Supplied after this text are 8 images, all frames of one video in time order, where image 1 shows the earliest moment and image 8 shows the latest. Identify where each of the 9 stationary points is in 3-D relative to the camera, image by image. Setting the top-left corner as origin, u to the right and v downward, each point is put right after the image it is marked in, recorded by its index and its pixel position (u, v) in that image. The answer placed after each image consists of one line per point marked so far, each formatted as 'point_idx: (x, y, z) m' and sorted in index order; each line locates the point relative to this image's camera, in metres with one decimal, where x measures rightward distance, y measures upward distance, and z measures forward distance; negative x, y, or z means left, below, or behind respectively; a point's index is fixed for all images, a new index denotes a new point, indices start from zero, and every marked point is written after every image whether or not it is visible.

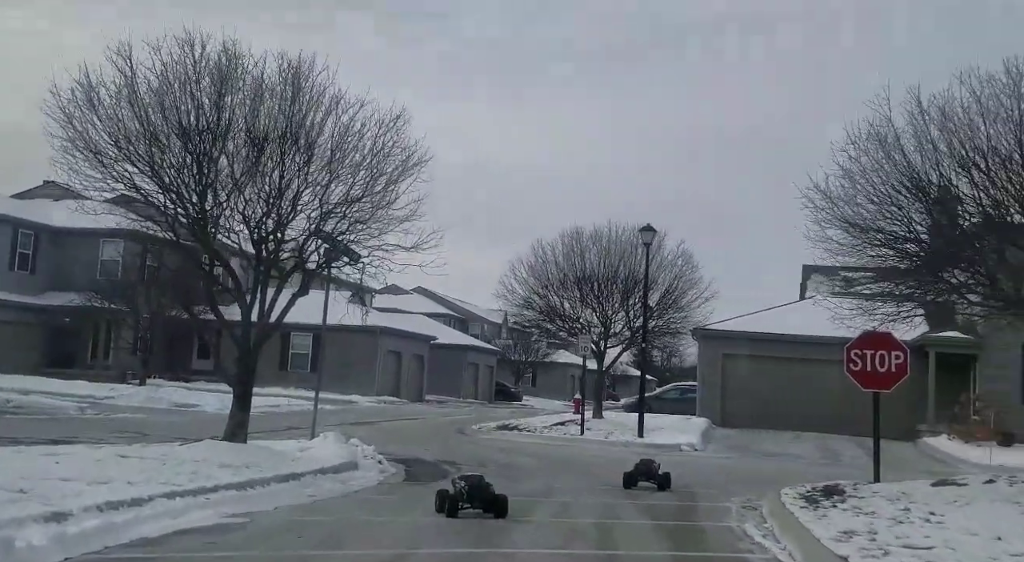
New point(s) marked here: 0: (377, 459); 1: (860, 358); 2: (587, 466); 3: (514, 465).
0: (-1.9, -2.5, +15.4) m
1: (+4.6, -1.0, +14.2) m
2: (+1.4, -3.4, +19.9) m
3: (0.0, -3.3, +19.2) m
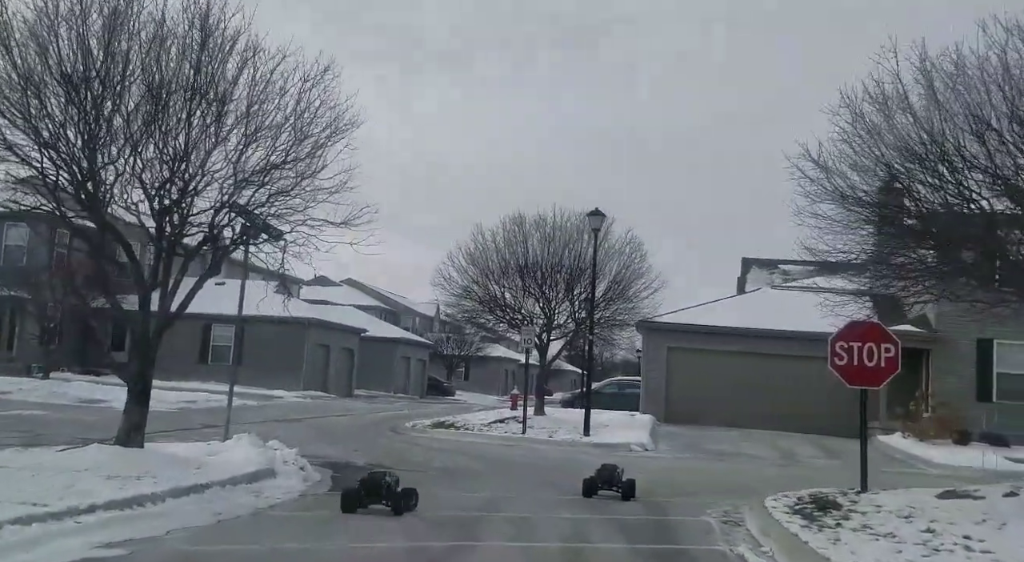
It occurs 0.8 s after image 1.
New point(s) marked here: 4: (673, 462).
0: (-2.7, -2.3, +13.5) m
1: (+3.9, -0.8, +12.7) m
2: (+0.3, -3.2, +18.1) m
3: (-1.0, -3.0, +17.4) m
4: (+2.9, -3.4, +20.1) m
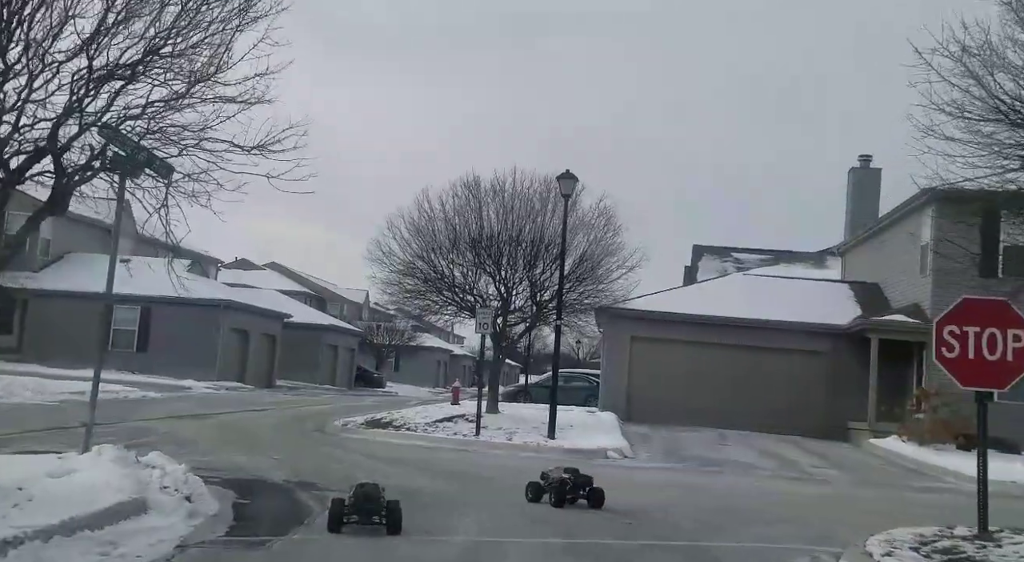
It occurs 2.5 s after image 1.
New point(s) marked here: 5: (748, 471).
0: (-2.9, -1.8, +9.6) m
1: (+3.8, -0.5, +9.1) m
2: (-0.2, -2.7, +14.4) m
3: (-1.4, -2.6, +13.6) m
4: (+2.2, -3.0, +16.5) m
5: (+3.8, -3.1, +17.5) m
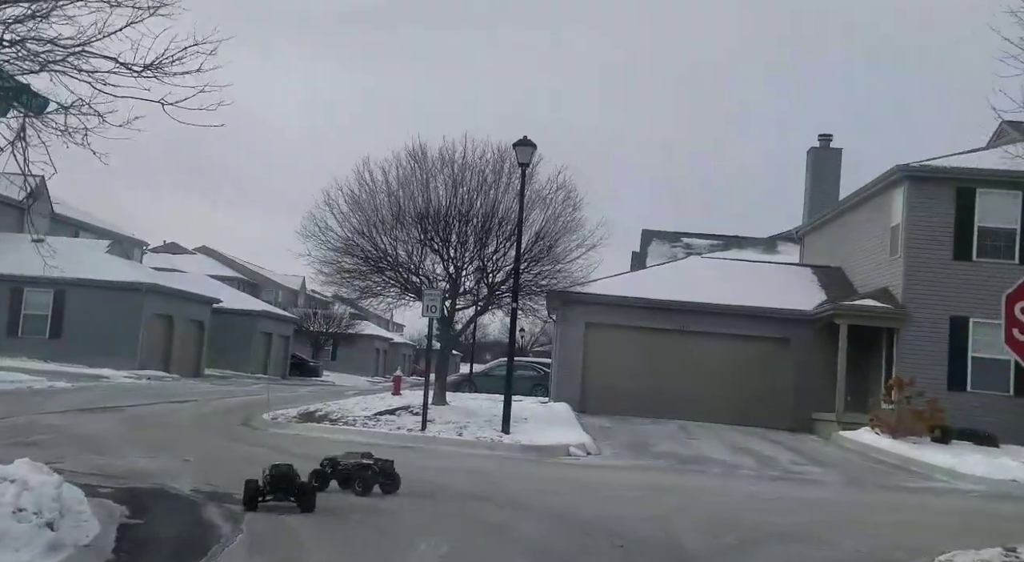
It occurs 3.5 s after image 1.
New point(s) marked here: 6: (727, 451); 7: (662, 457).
0: (-3.1, -1.6, +7.4) m
1: (+3.6, -0.3, +7.4) m
2: (-0.7, -2.4, +12.4) m
3: (-1.9, -2.3, +11.5) m
4: (+1.6, -2.6, +14.6) m
5: (+3.1, -2.8, +15.8) m
6: (+3.7, -2.9, +18.7) m
7: (+2.4, -2.8, +17.3) m
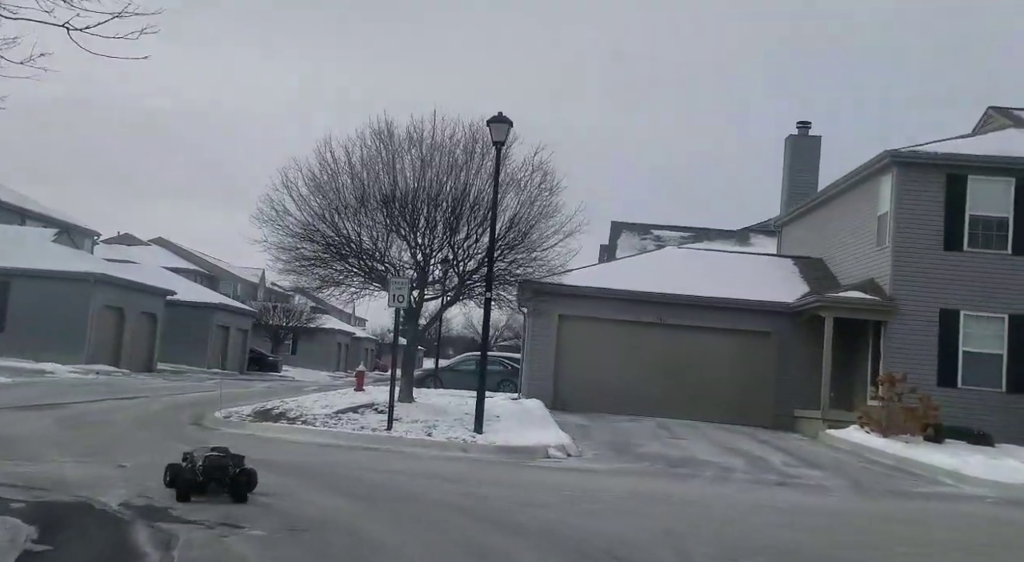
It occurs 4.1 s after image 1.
0: (-3.1, -1.4, +6.0) m
1: (+3.5, -0.1, +6.1) m
2: (-0.9, -2.3, +11.0) m
3: (-2.1, -2.1, +10.1) m
4: (+1.3, -2.5, +13.3) m
5: (+2.8, -2.6, +14.5) m
6: (+3.3, -2.8, +17.5) m
7: (+2.0, -2.6, +16.0) m
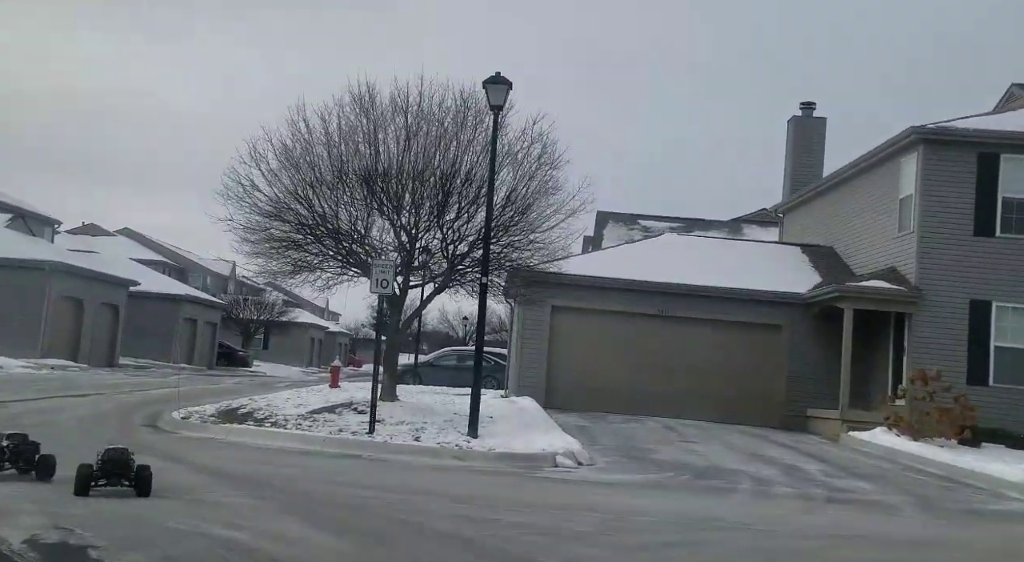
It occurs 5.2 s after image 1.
0: (-2.9, -1.2, +3.8) m
1: (+3.8, +0.1, +4.1) m
2: (-0.8, -2.0, +8.9) m
3: (-1.9, -1.9, +8.0) m
4: (+1.4, -2.3, +11.3) m
5: (+2.9, -2.4, +12.5) m
6: (+3.3, -2.5, +15.5) m
7: (+2.1, -2.4, +13.9) m
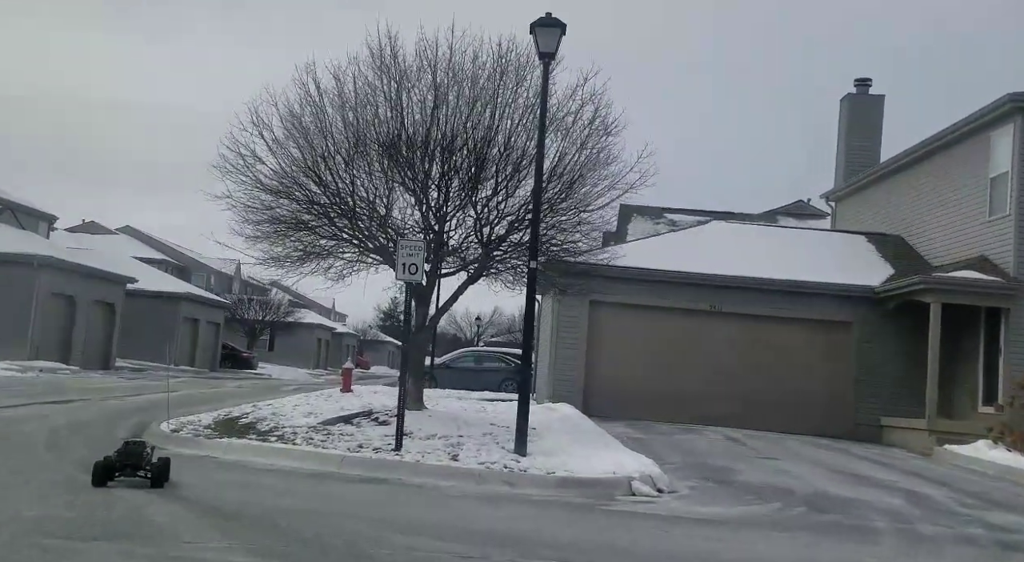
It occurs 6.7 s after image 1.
0: (-2.3, -1.0, +1.1) m
1: (+4.4, +0.3, +1.4) m
2: (-0.2, -1.9, +6.2) m
3: (-1.3, -1.7, +5.3) m
4: (+2.0, -2.1, +8.6) m
5: (+3.5, -2.2, +9.8) m
6: (+3.9, -2.4, +12.8) m
7: (+2.7, -2.2, +11.2) m
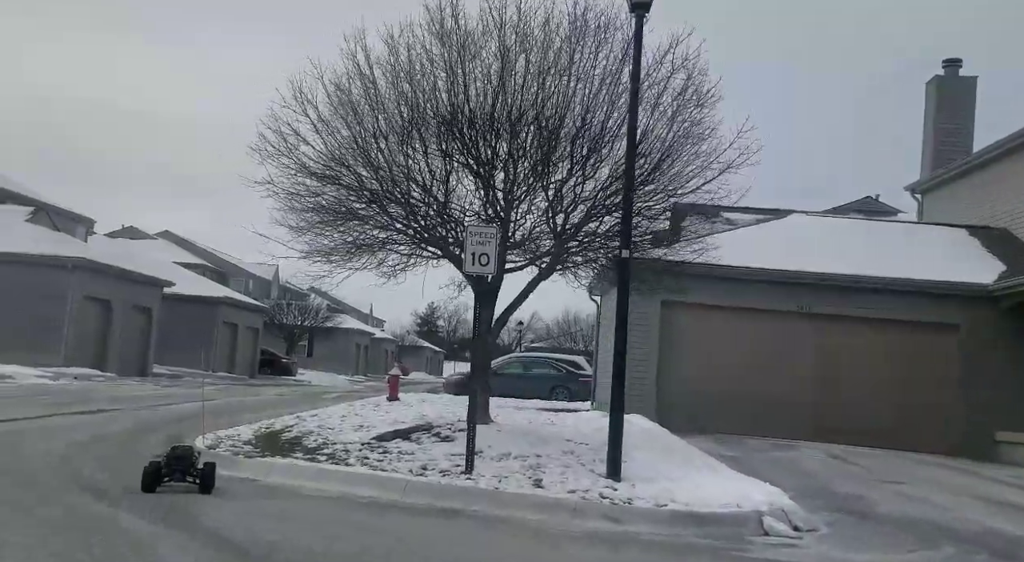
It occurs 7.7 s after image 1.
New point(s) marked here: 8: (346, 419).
0: (-1.7, -0.9, -0.8) m
1: (+4.9, +0.4, -0.7) m
2: (+0.5, -1.7, +4.3) m
3: (-0.6, -1.6, +3.4) m
4: (+2.8, -2.0, +6.5) m
5: (+4.3, -2.1, +7.7) m
6: (+4.8, -2.3, +10.7) m
7: (+3.6, -2.1, +9.2) m
8: (-2.5, -2.1, +16.1) m
